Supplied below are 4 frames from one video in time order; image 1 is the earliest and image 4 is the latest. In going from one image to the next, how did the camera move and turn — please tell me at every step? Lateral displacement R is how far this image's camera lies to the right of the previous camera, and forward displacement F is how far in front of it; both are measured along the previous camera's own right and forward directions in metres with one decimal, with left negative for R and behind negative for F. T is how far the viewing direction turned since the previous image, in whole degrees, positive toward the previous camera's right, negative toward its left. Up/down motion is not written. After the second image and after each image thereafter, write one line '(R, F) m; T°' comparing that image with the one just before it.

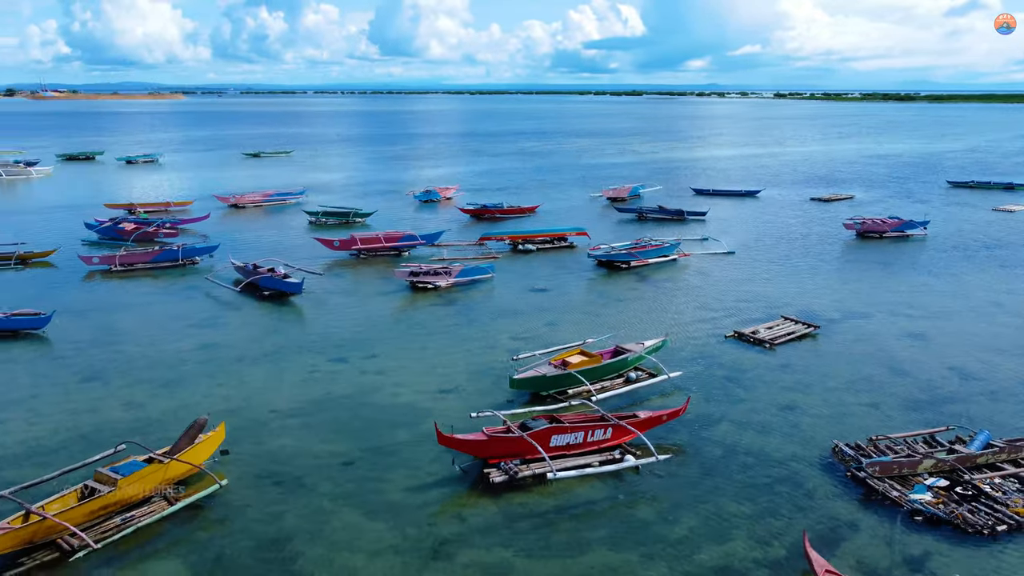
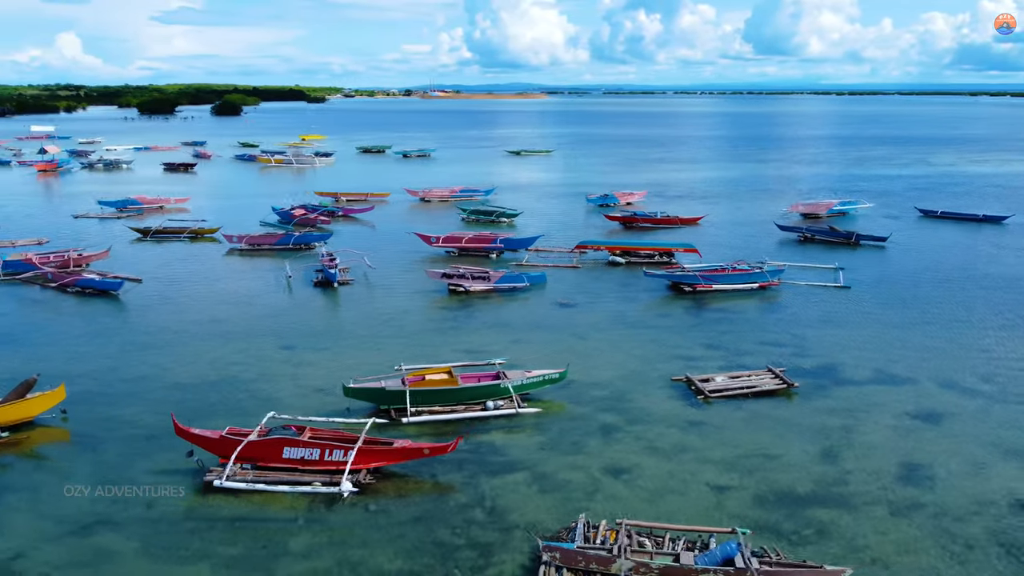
(+11.6, +3.5) m; -24°
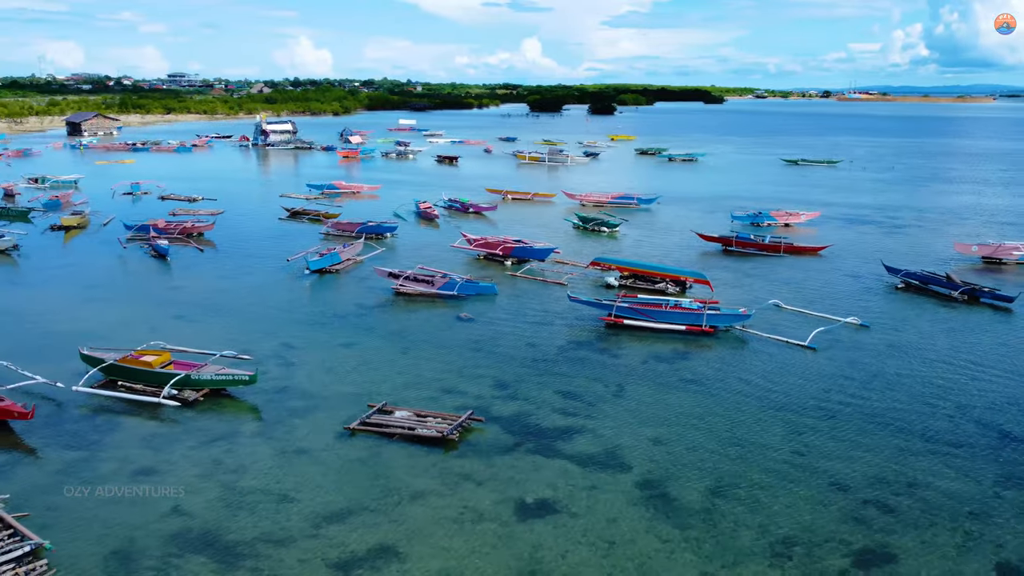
(+16.9, +5.6) m; -29°
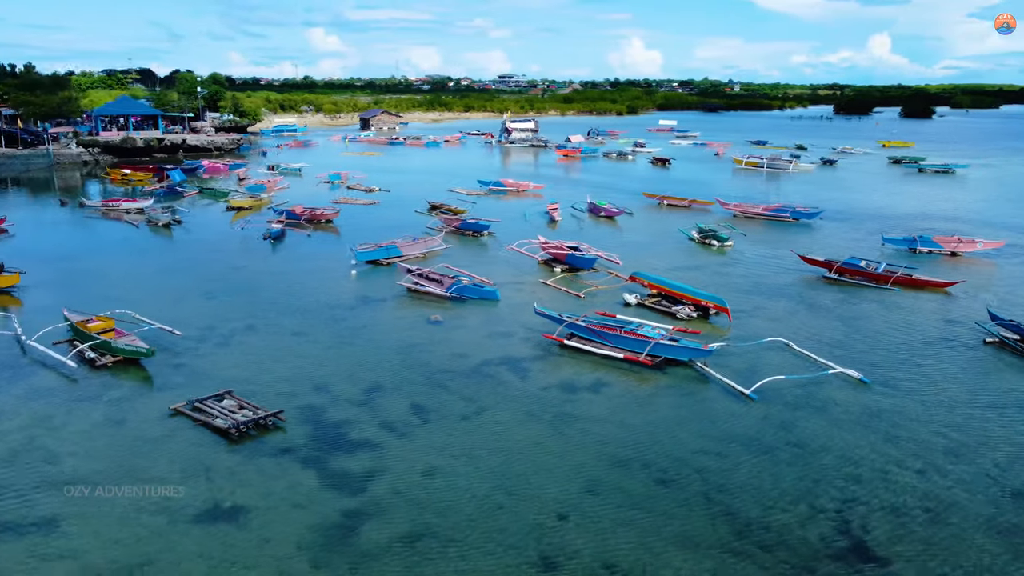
(+11.0, +3.5) m; -22°
